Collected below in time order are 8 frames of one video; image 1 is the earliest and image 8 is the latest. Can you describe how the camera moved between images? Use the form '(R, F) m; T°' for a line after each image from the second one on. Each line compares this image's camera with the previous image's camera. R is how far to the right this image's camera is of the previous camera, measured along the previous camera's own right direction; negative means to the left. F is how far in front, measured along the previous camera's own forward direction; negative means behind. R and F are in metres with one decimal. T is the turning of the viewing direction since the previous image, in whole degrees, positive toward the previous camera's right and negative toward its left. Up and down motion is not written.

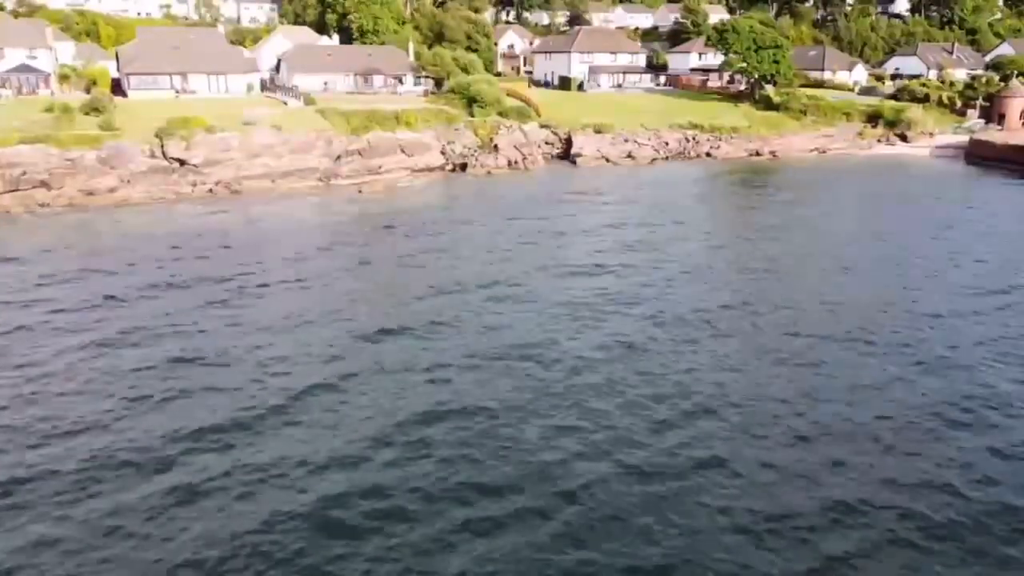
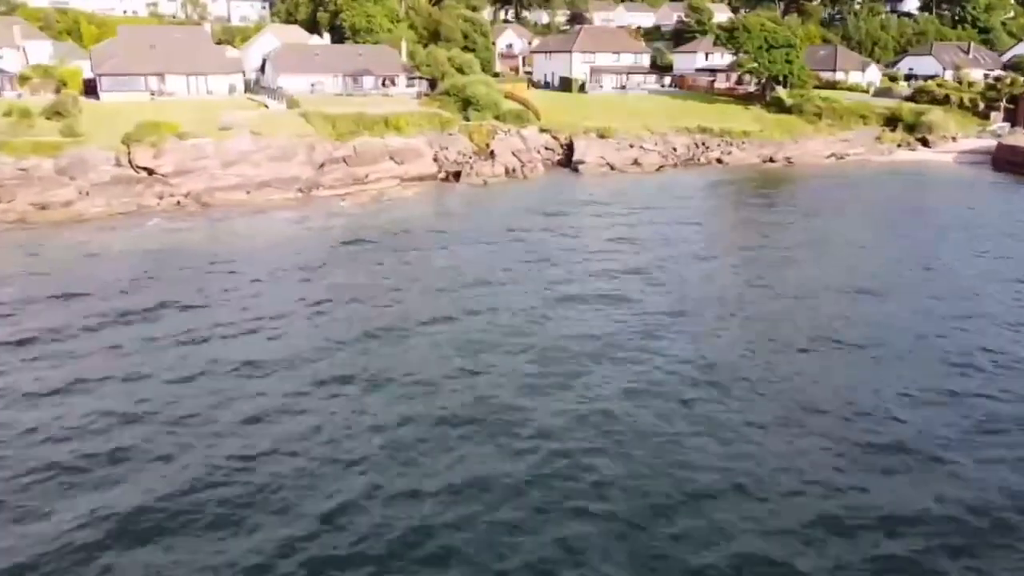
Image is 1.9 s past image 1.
(+0.1, +4.0) m; 0°
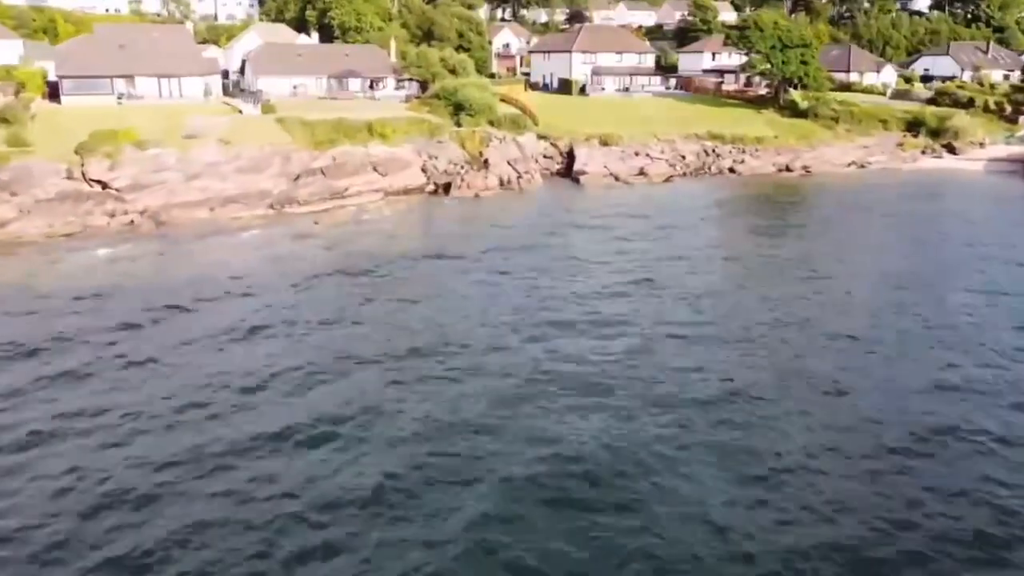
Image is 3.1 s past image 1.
(+0.2, +4.5) m; 0°
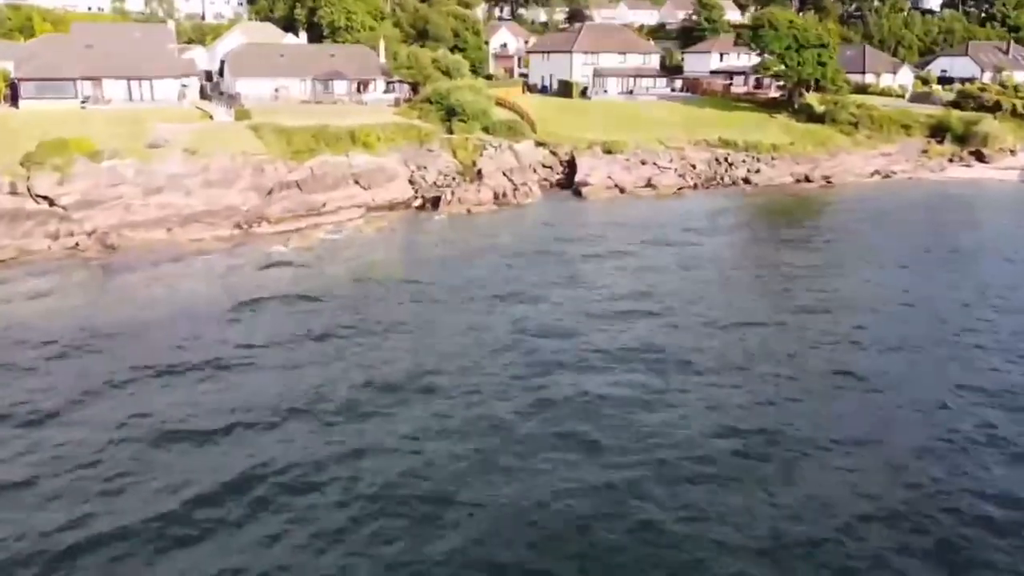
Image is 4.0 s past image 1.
(+0.1, +4.2) m; 0°
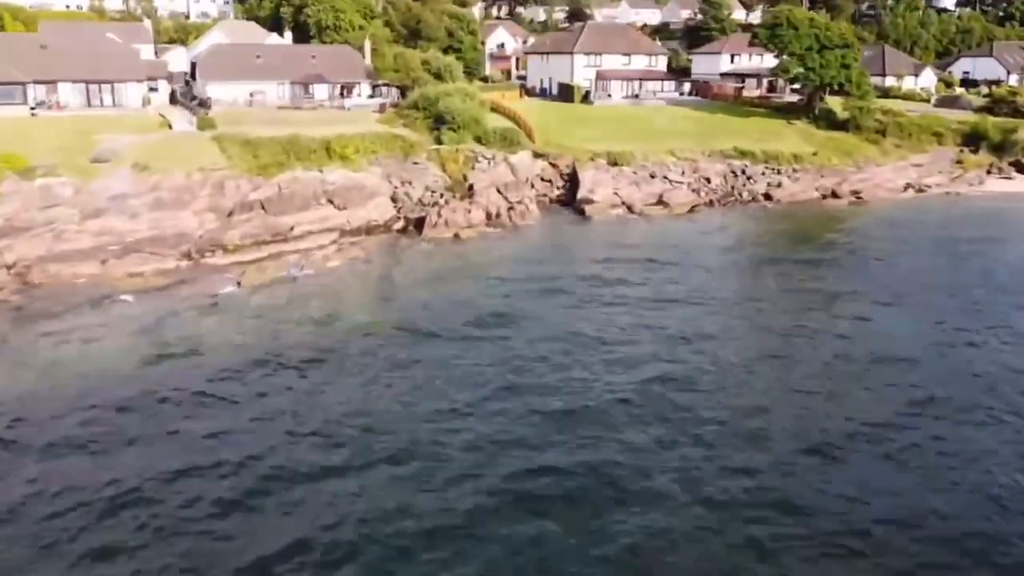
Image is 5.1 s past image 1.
(+0.2, +5.0) m; 0°
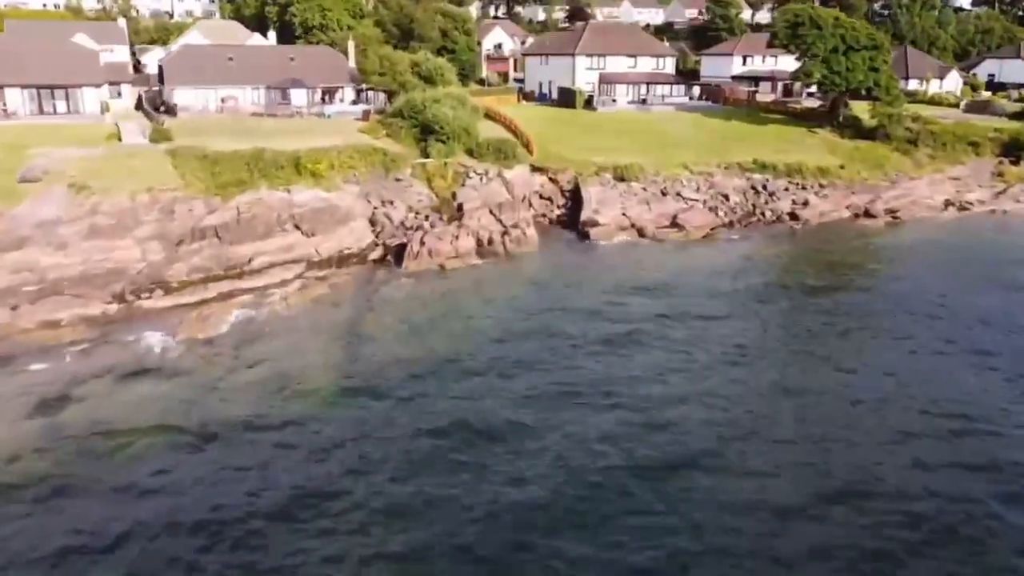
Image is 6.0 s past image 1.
(+0.2, +4.9) m; 0°
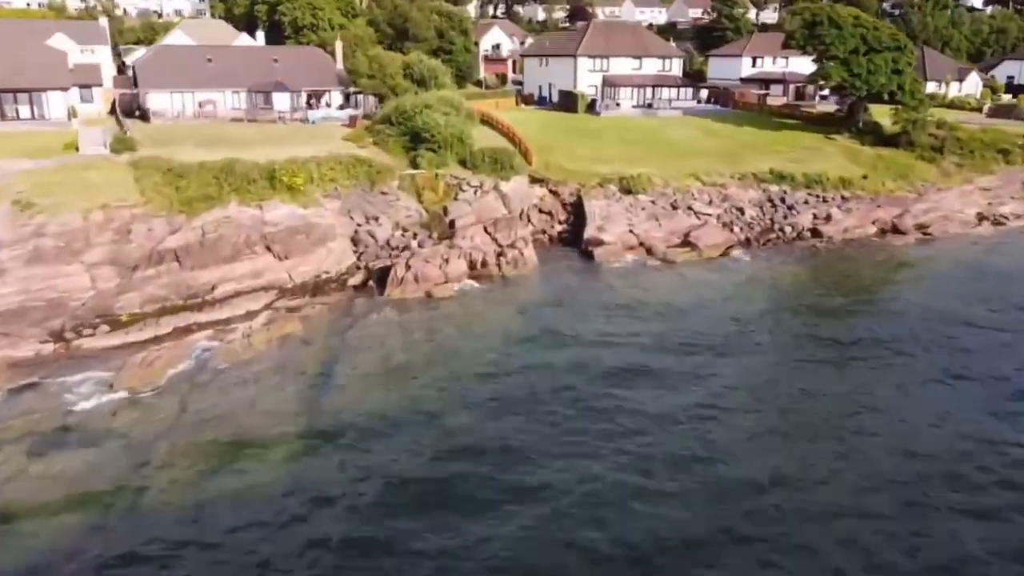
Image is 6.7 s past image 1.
(+0.1, +3.3) m; 0°
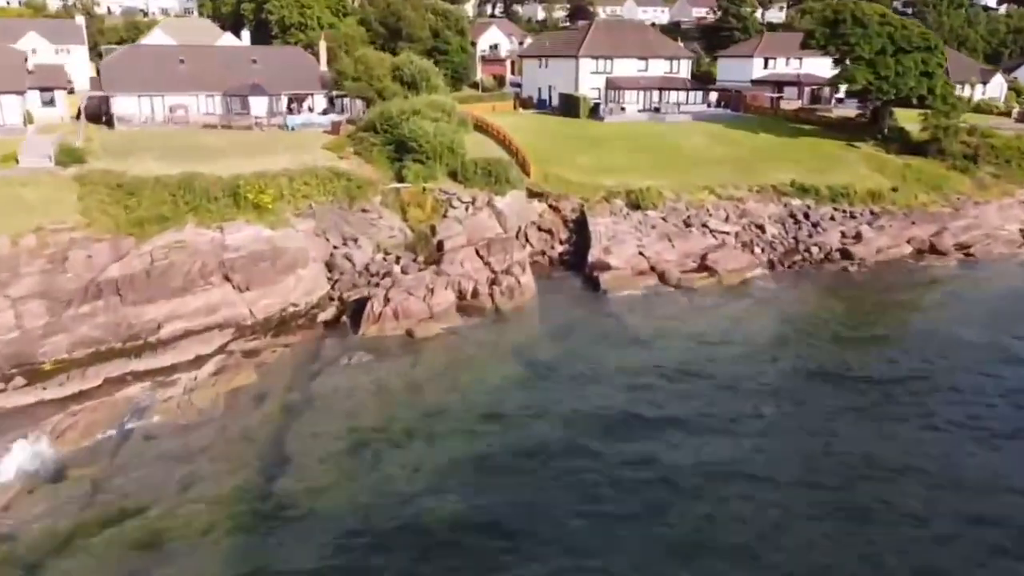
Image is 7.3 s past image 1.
(+0.1, +3.7) m; 0°
